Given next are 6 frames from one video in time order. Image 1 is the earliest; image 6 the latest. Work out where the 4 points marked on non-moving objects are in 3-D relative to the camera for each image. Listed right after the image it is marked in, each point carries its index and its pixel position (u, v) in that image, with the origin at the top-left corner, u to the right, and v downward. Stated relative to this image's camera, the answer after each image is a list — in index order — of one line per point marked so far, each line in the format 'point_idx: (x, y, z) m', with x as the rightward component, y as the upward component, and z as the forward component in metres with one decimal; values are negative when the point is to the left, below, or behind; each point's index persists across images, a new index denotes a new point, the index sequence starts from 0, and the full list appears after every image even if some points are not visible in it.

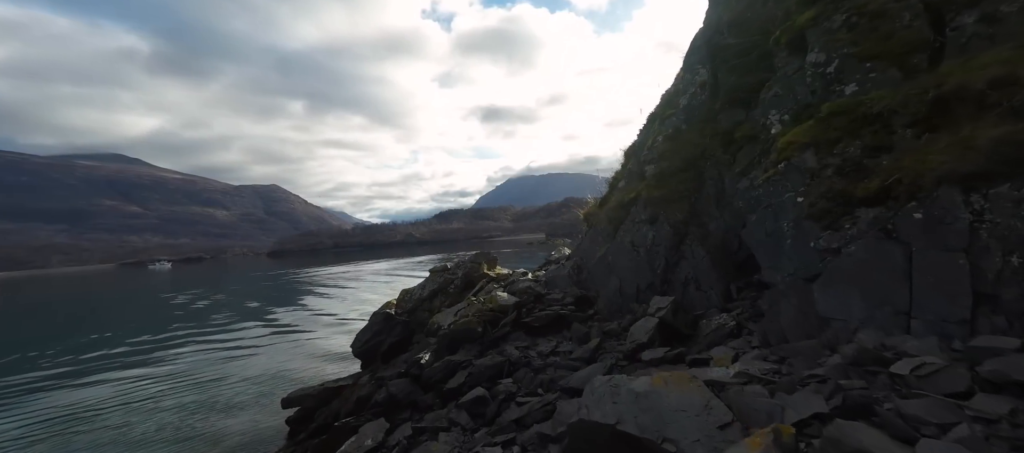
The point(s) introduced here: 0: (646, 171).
0: (+3.2, +1.3, +11.2) m
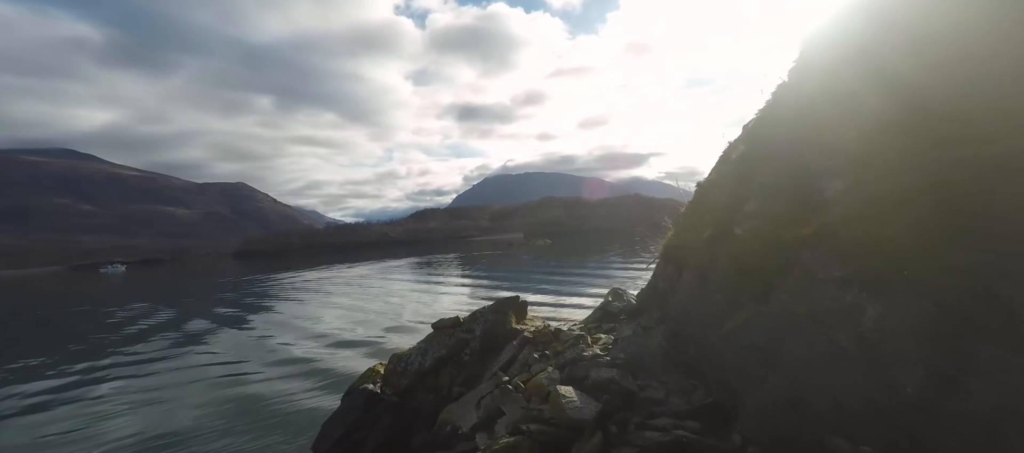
0: (+4.3, +0.5, +6.5) m
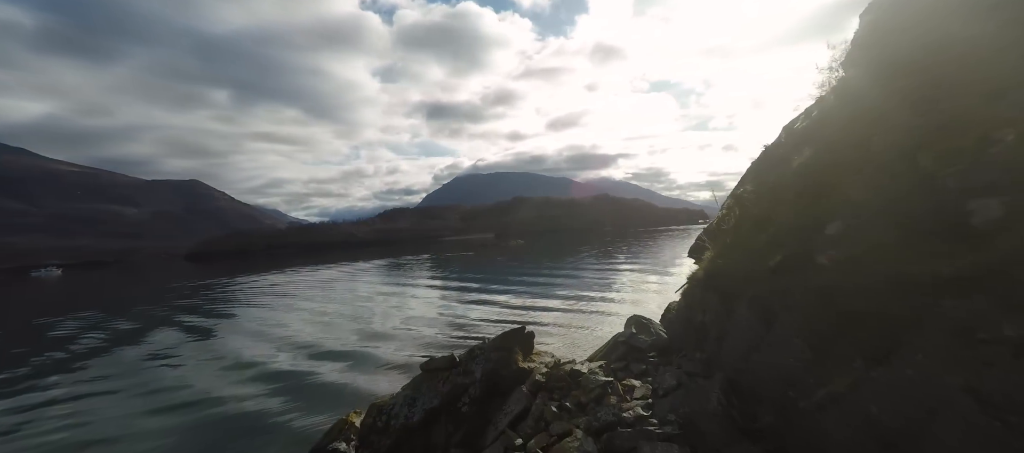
0: (+4.7, +0.1, +4.8) m
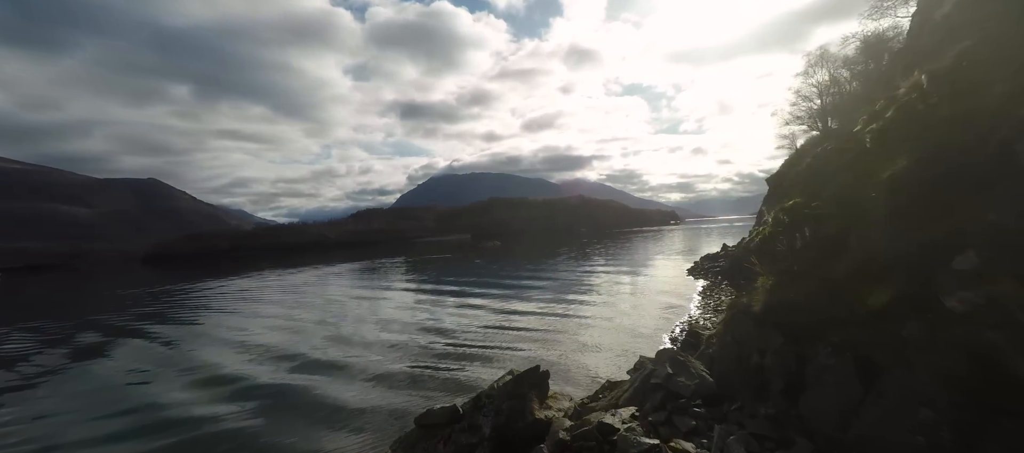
0: (+5.2, -0.2, +3.4) m
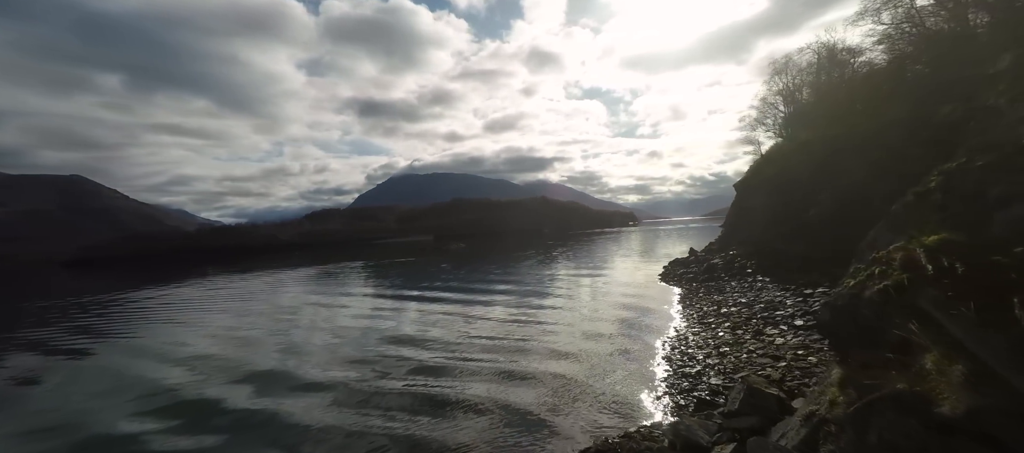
0: (+6.1, -0.8, +1.1) m
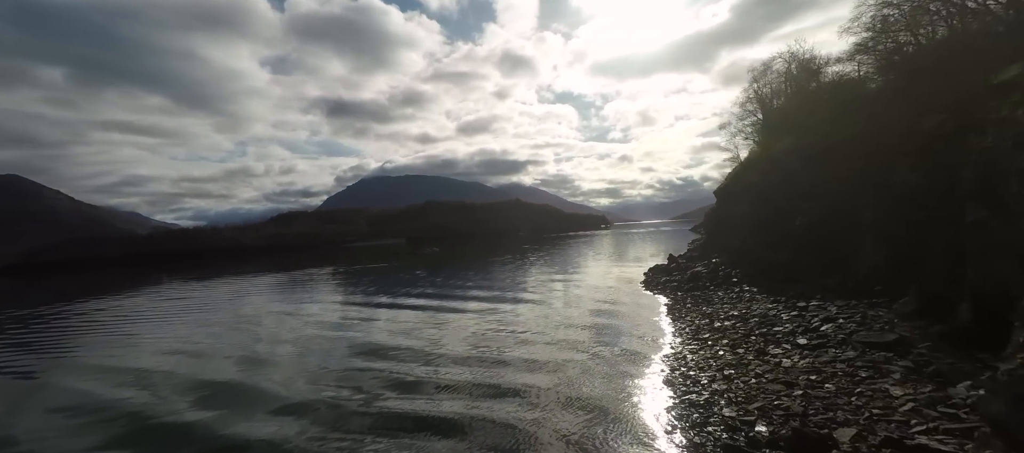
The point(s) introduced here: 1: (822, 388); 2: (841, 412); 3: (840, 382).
0: (+7.0, -1.4, -0.9) m
1: (+12.7, -6.6, +19.0) m
2: (+11.8, -6.6, +16.6) m
3: (+13.7, -6.4, +19.3) m
